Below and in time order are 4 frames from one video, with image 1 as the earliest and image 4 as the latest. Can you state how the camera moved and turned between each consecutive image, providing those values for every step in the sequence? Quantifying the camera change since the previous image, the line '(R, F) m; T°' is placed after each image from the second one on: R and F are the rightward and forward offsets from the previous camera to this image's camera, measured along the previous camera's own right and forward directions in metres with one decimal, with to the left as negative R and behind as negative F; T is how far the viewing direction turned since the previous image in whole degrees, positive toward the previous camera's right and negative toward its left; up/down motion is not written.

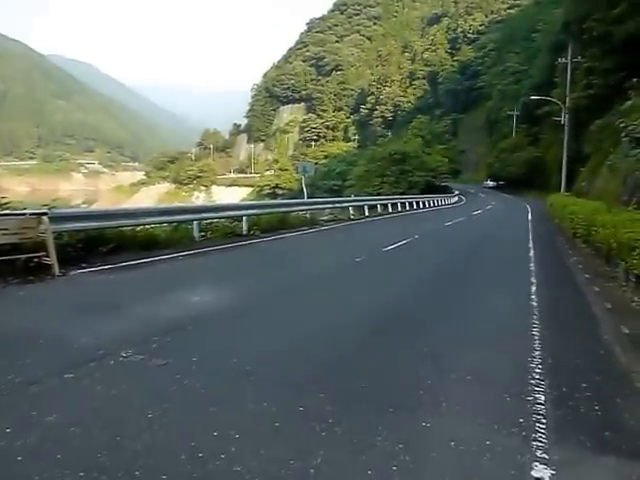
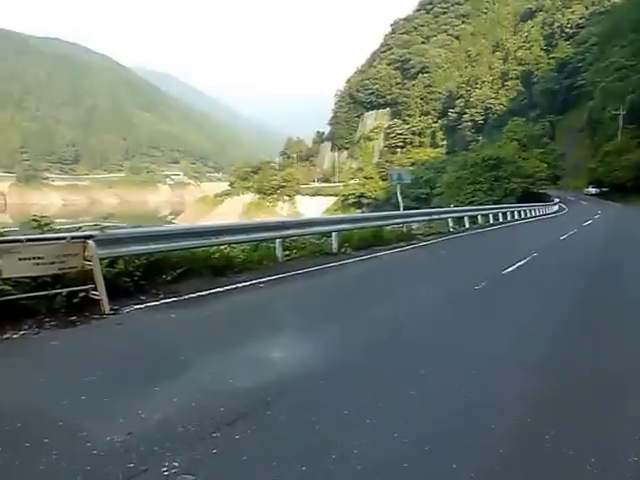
(-0.4, +2.2) m; -6°
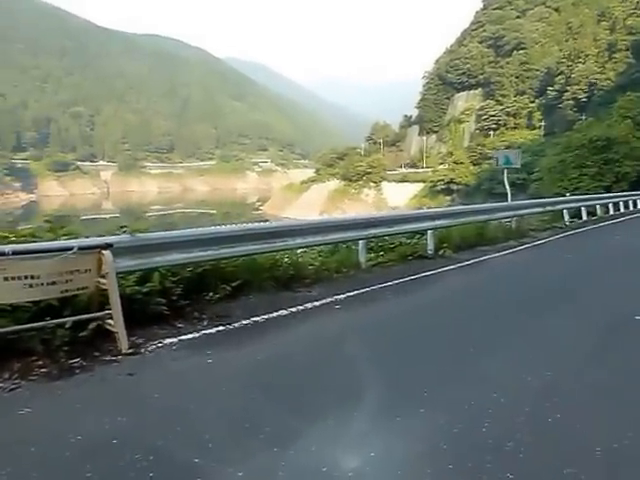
(-0.1, +2.5) m; -7°
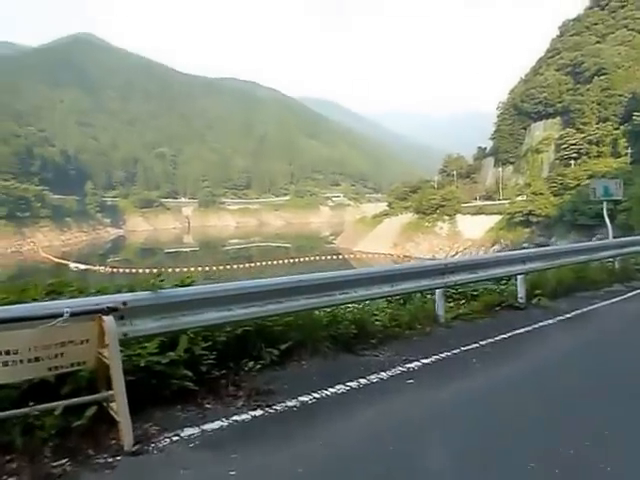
(+0.1, +1.6) m; -6°
